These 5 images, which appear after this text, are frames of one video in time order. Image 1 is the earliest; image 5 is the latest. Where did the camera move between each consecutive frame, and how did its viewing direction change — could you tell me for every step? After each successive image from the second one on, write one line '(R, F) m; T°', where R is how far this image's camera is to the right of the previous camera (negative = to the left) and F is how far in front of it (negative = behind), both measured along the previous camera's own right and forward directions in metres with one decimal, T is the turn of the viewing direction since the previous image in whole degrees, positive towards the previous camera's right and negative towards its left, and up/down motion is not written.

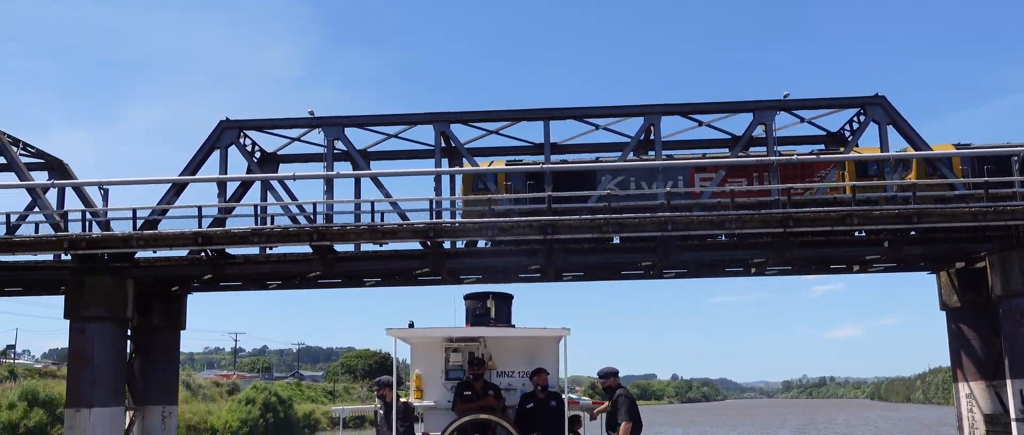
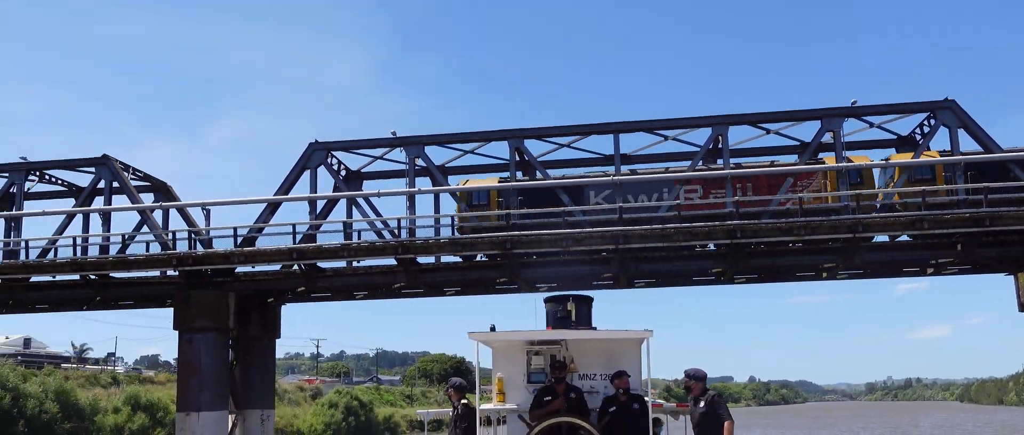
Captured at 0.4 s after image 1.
(0.0, -0.9) m; -5°
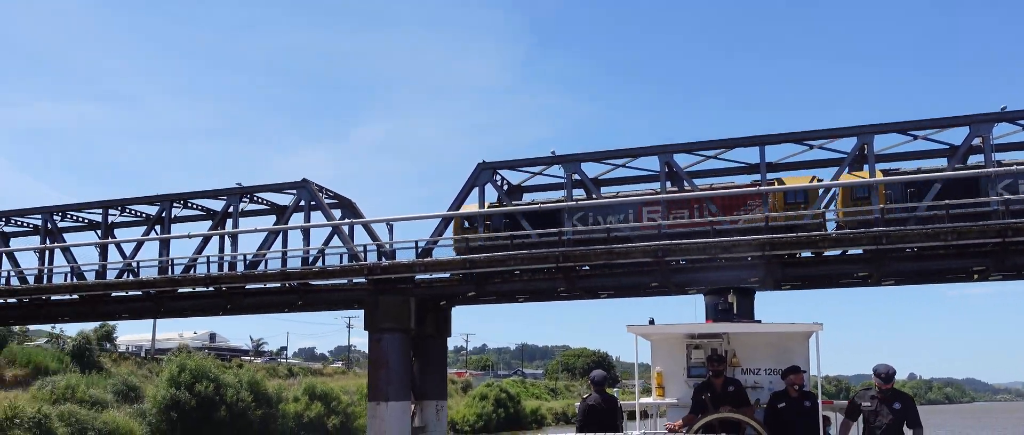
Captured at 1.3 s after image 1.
(-0.3, -2.1) m; -9°
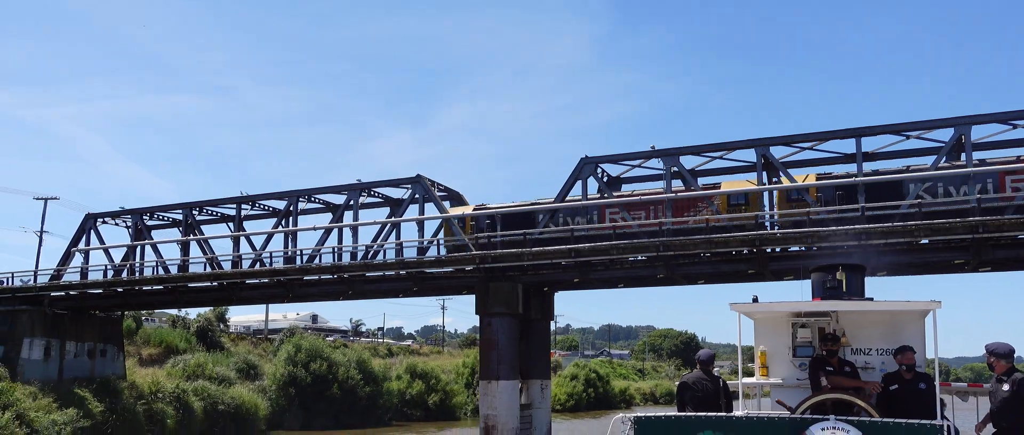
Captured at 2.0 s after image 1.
(-0.6, -1.7) m; -6°
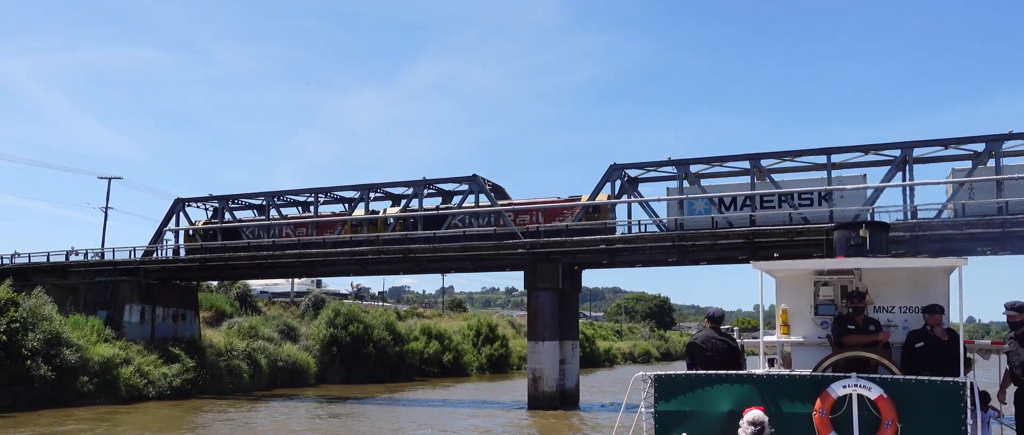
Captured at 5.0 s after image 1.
(-2.9, -6.7) m; +2°
